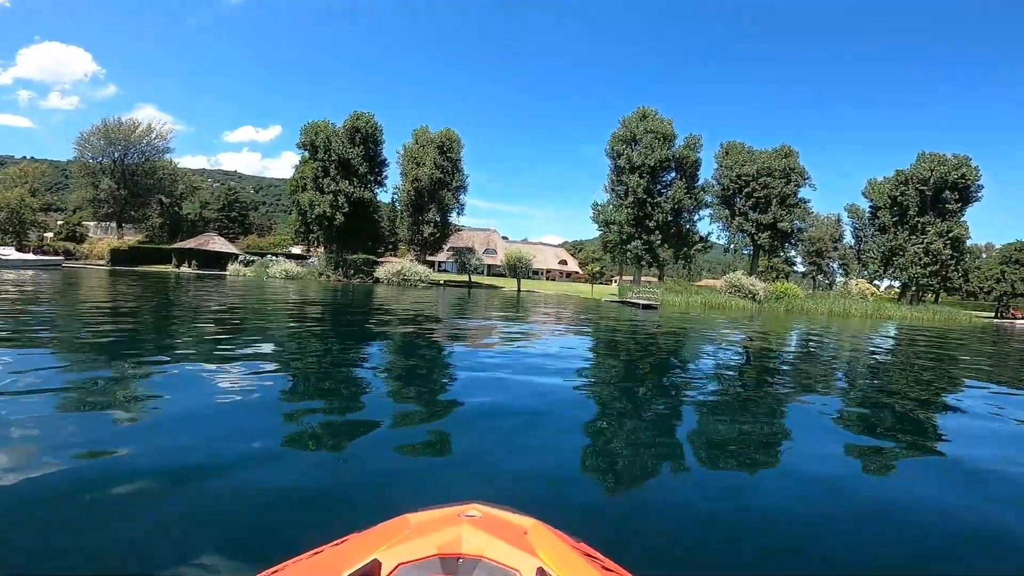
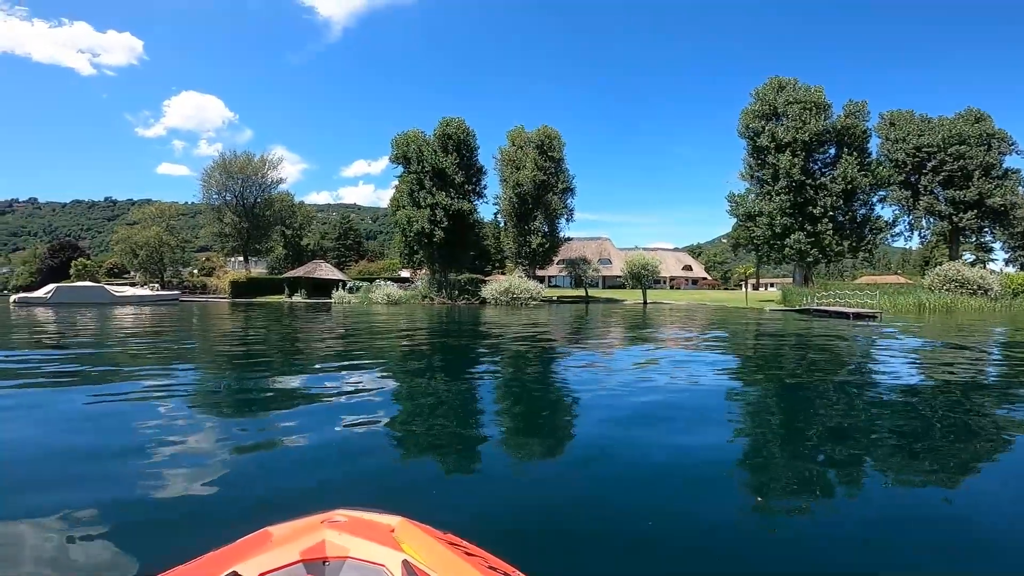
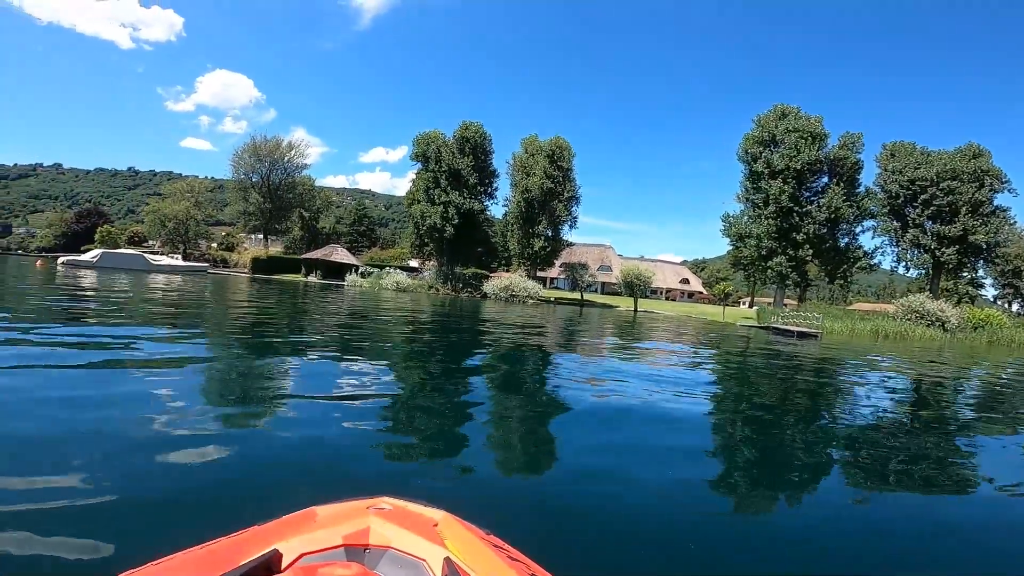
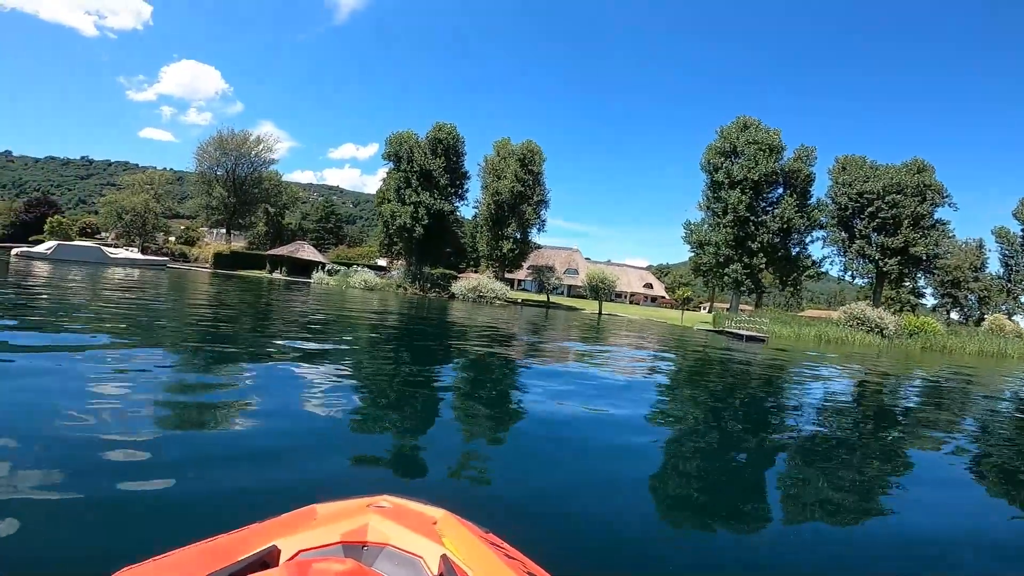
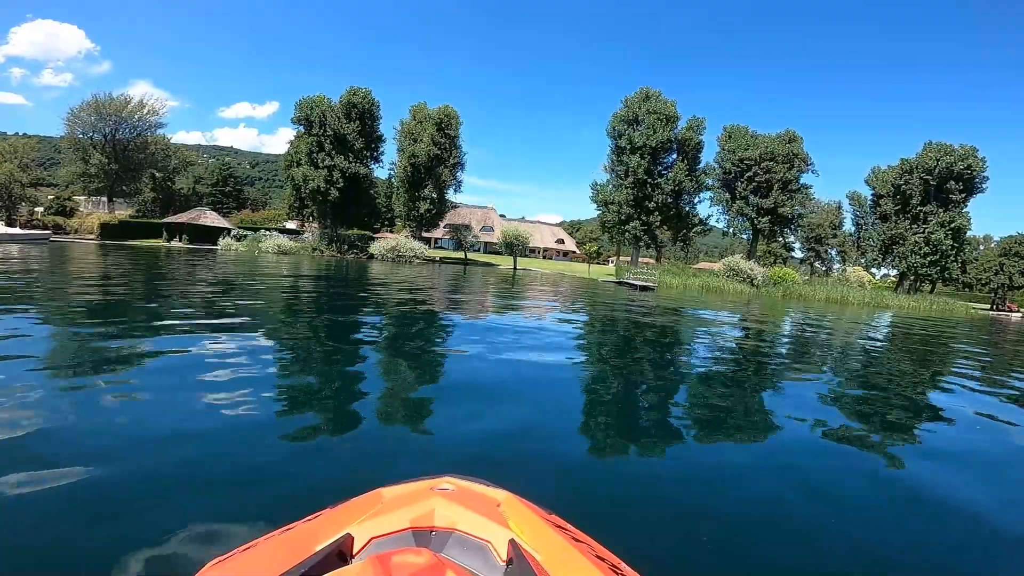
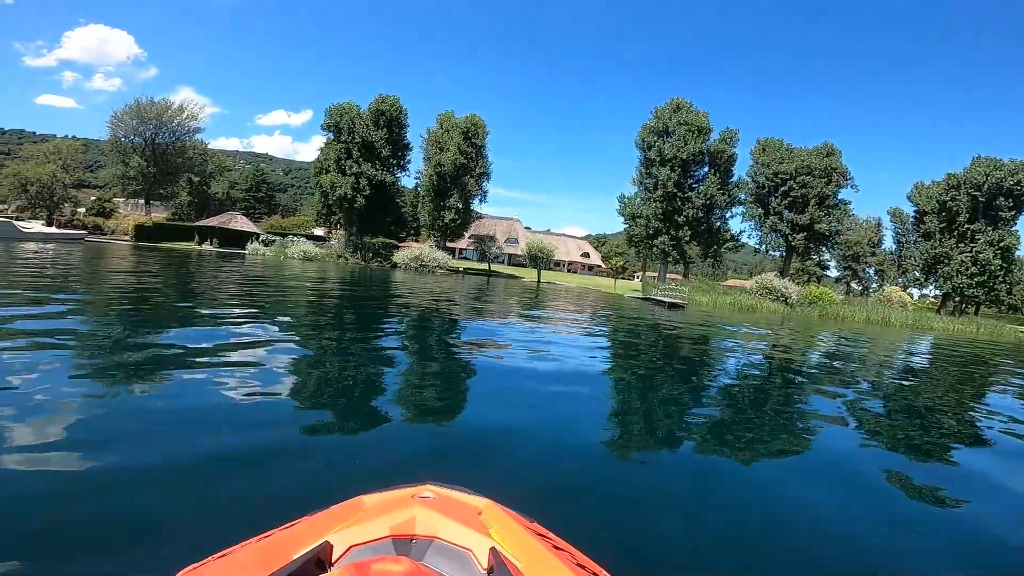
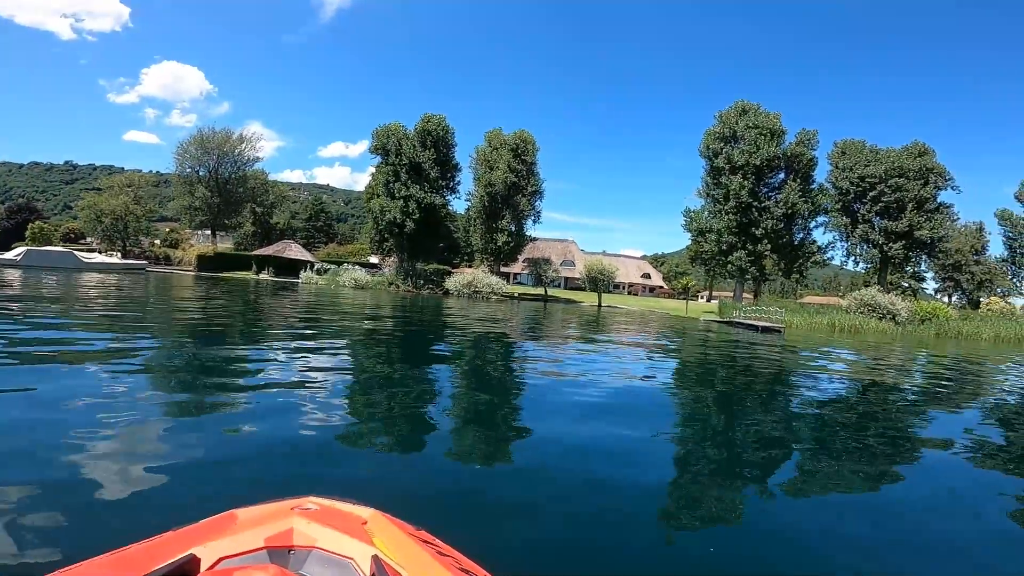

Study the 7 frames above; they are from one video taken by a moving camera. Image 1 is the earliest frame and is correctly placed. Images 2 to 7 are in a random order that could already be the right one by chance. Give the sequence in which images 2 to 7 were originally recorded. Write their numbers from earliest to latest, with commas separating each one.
5, 6, 4, 3, 7, 2
